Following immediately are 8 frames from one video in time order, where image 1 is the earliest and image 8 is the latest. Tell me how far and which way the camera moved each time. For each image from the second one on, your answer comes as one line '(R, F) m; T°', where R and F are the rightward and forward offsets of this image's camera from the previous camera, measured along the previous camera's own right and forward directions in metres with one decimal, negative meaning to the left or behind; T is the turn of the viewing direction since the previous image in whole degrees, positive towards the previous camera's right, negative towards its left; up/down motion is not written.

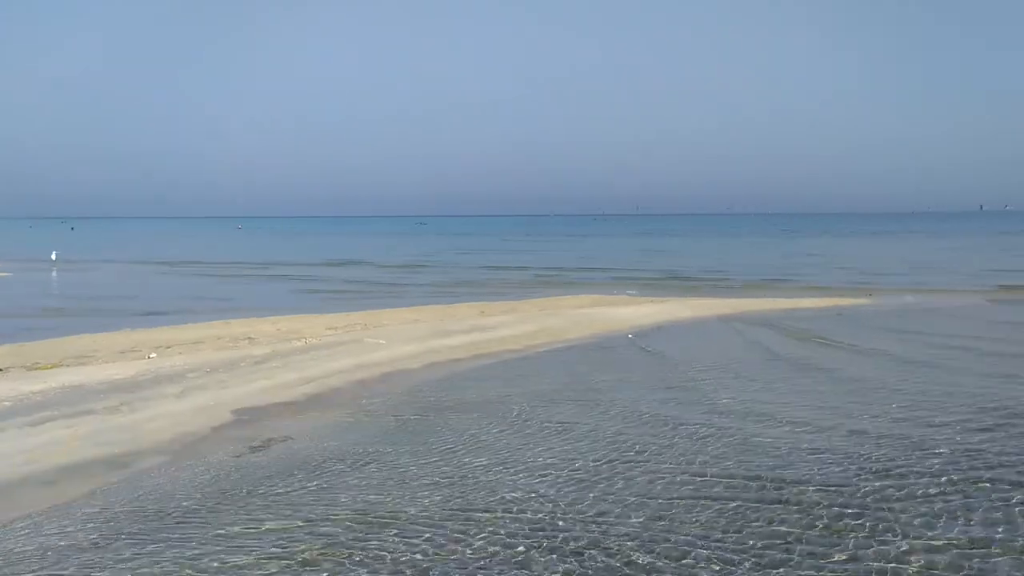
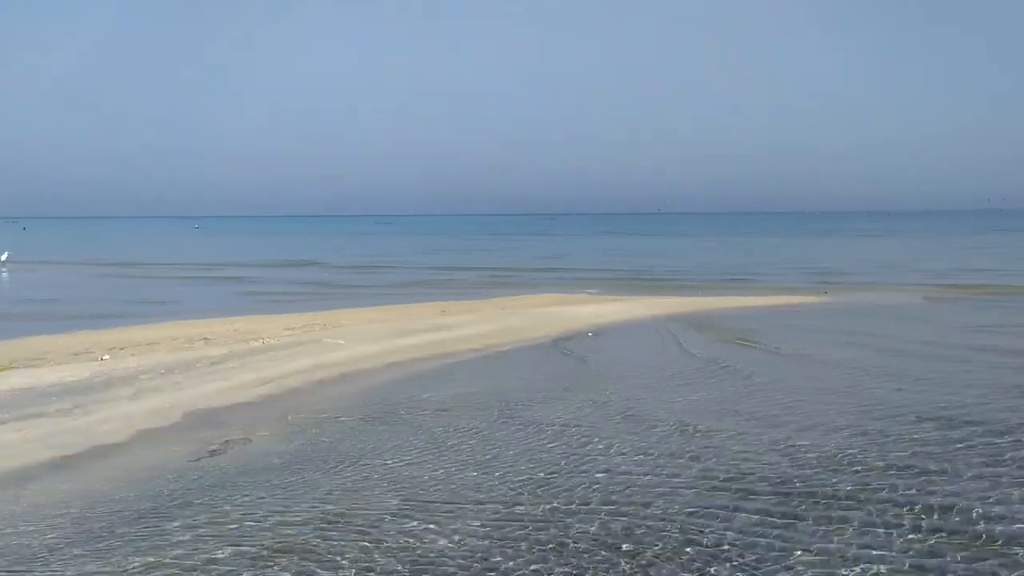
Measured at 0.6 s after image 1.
(+0.9, +0.4) m; 0°
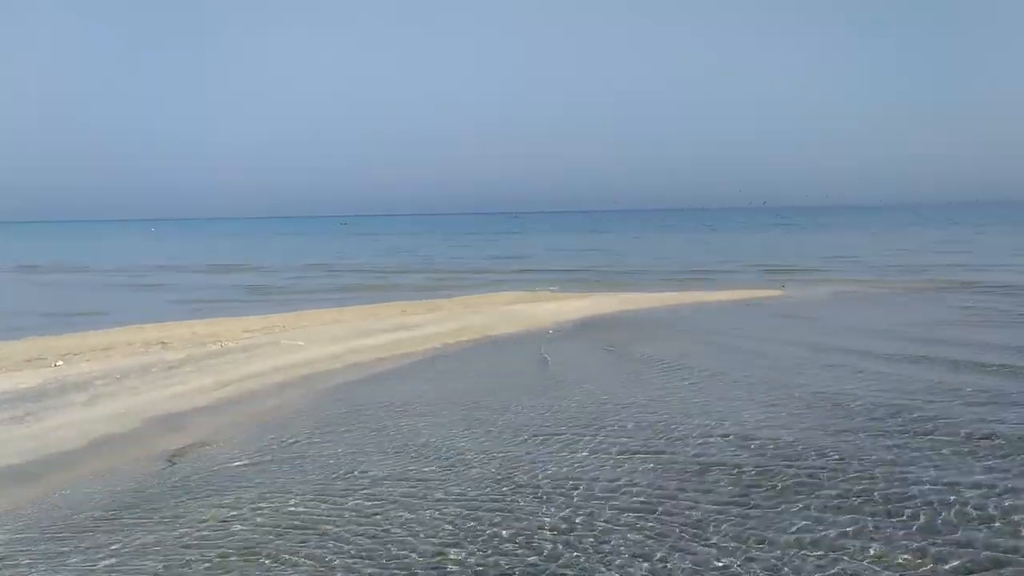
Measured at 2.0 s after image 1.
(+0.4, +0.1) m; +1°
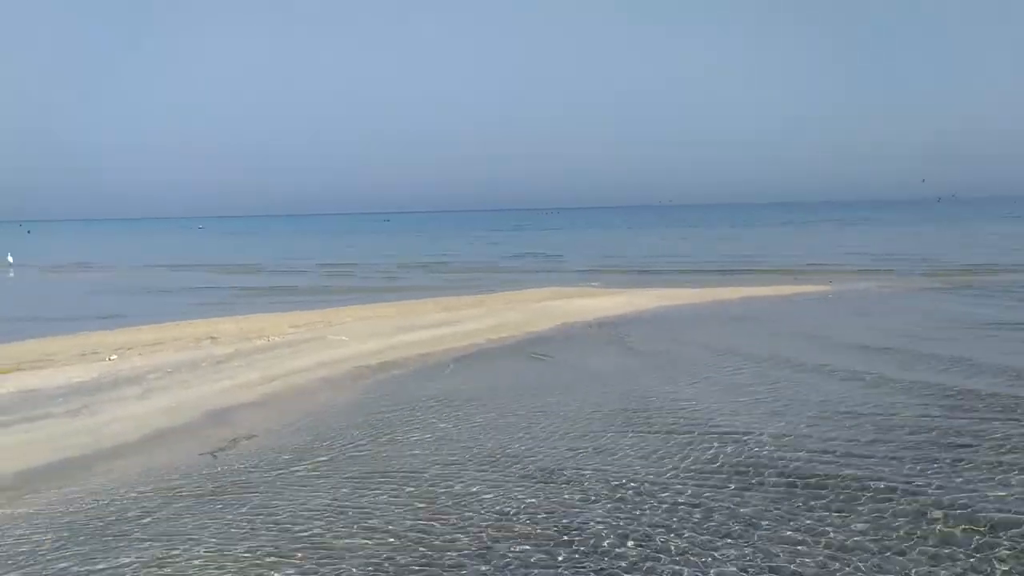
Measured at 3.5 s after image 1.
(-0.8, -0.5) m; 0°
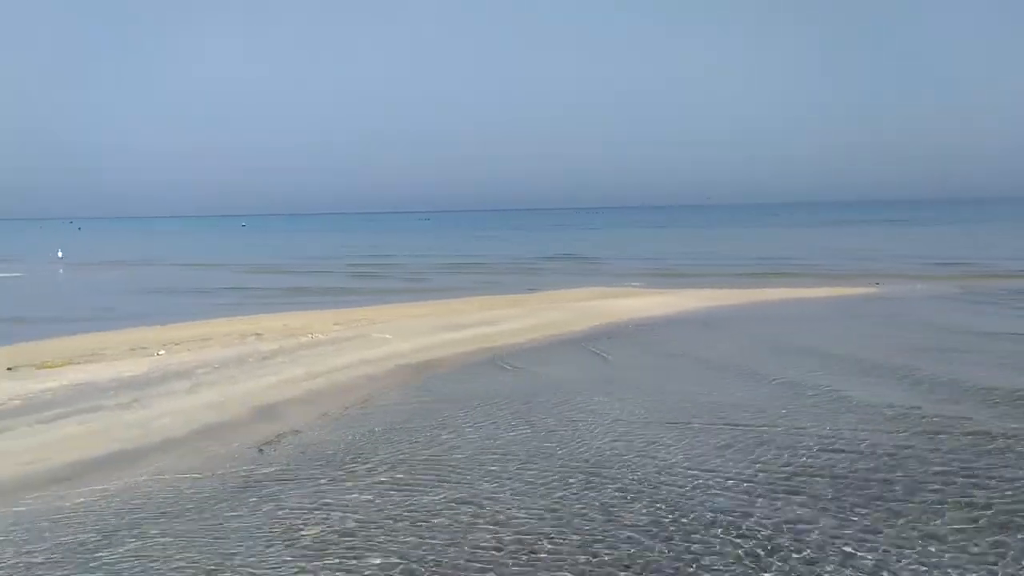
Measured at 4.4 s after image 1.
(-0.1, 0.0) m; -3°
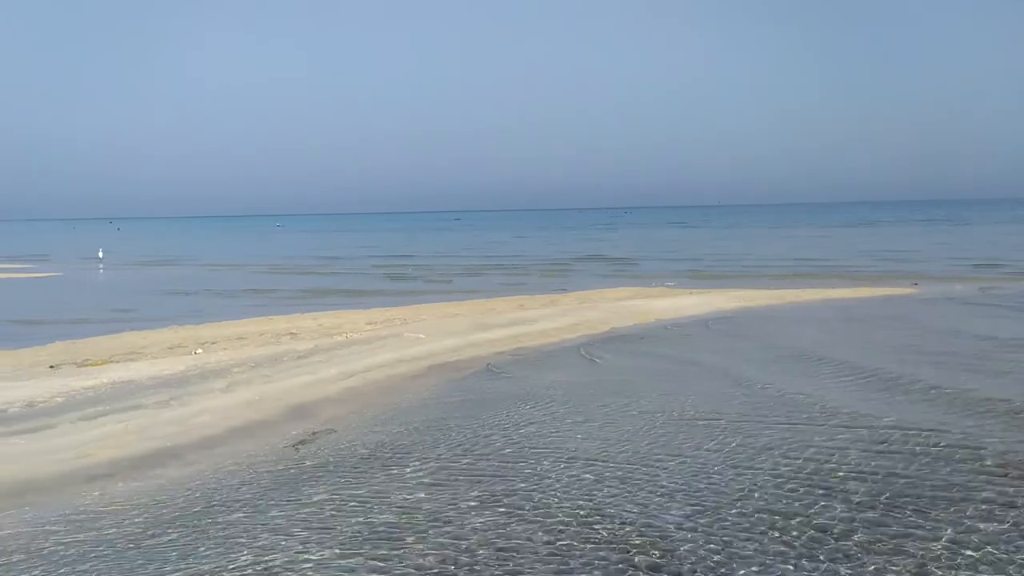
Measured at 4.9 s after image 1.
(-0.5, 0.0) m; -1°
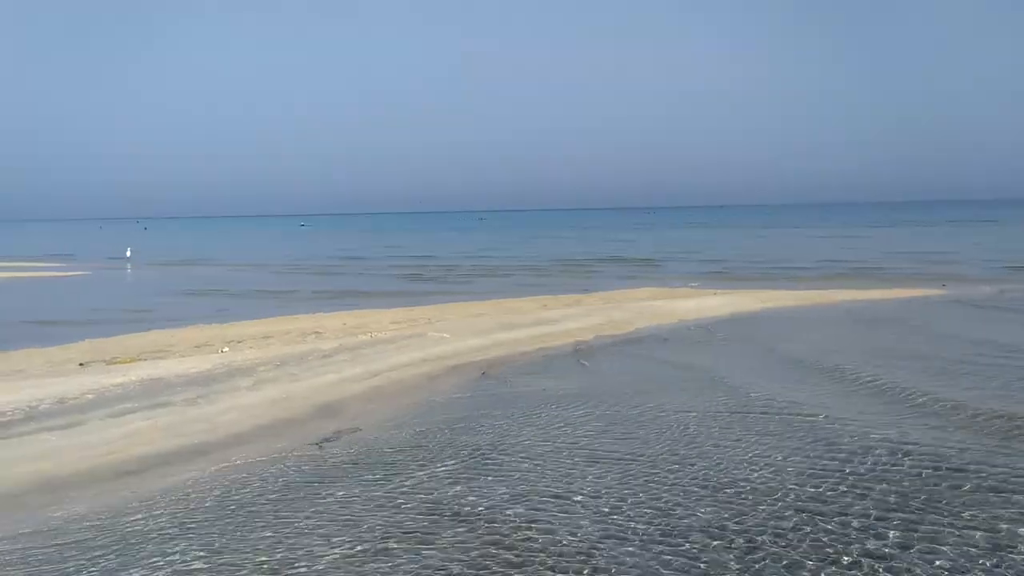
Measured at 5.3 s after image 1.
(+0.4, +0.1) m; -3°
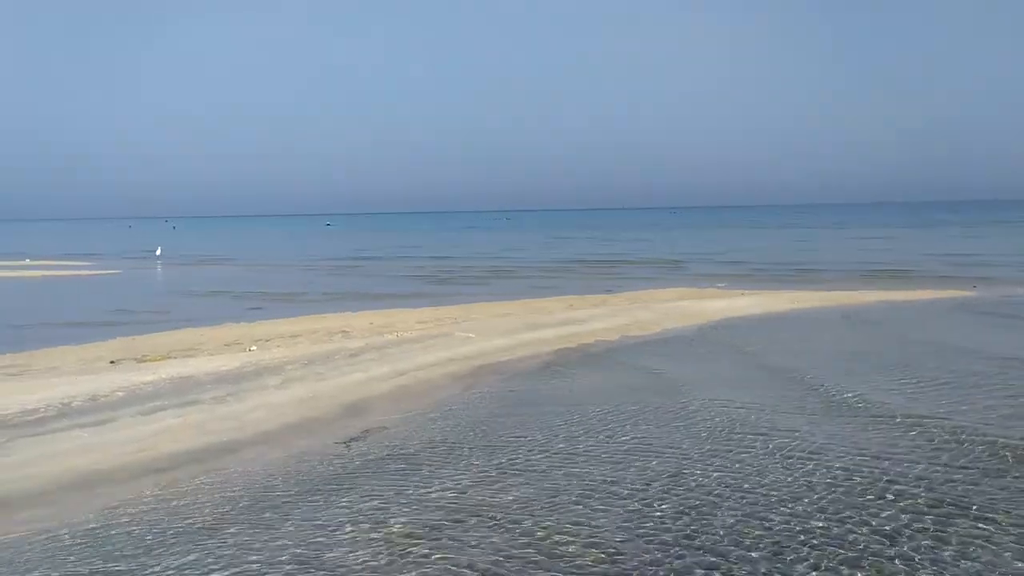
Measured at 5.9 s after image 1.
(-0.5, 0.0) m; 0°
